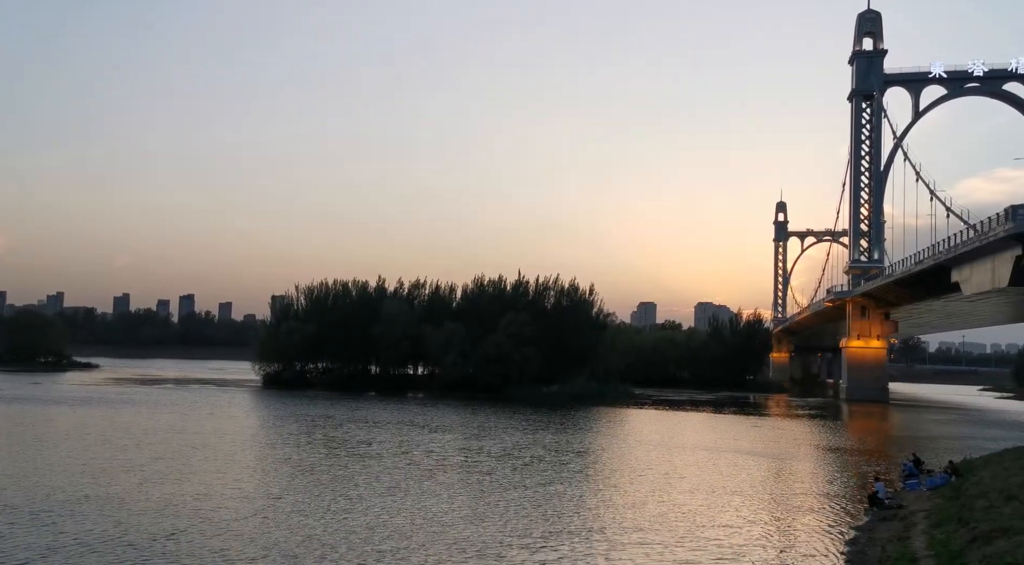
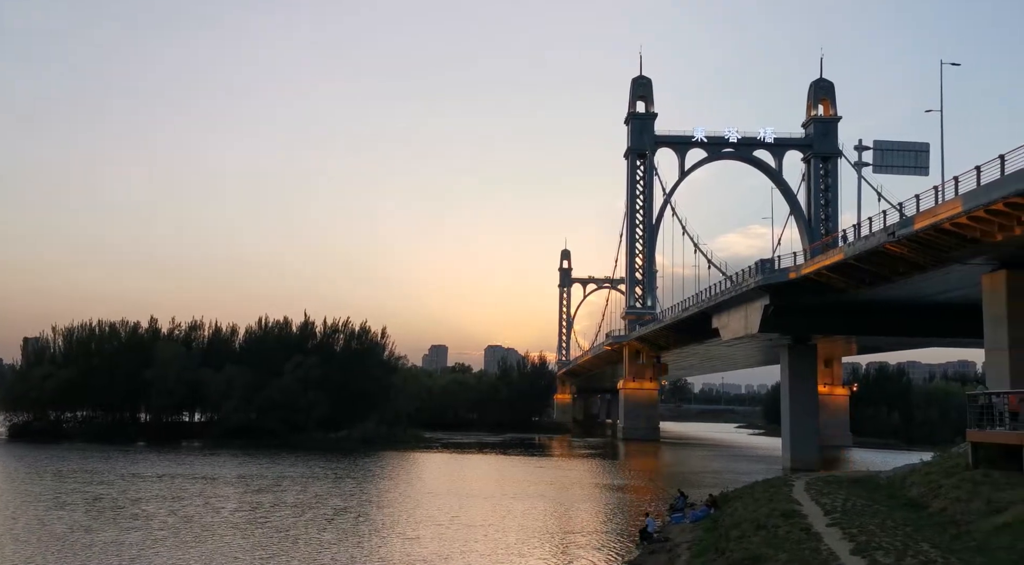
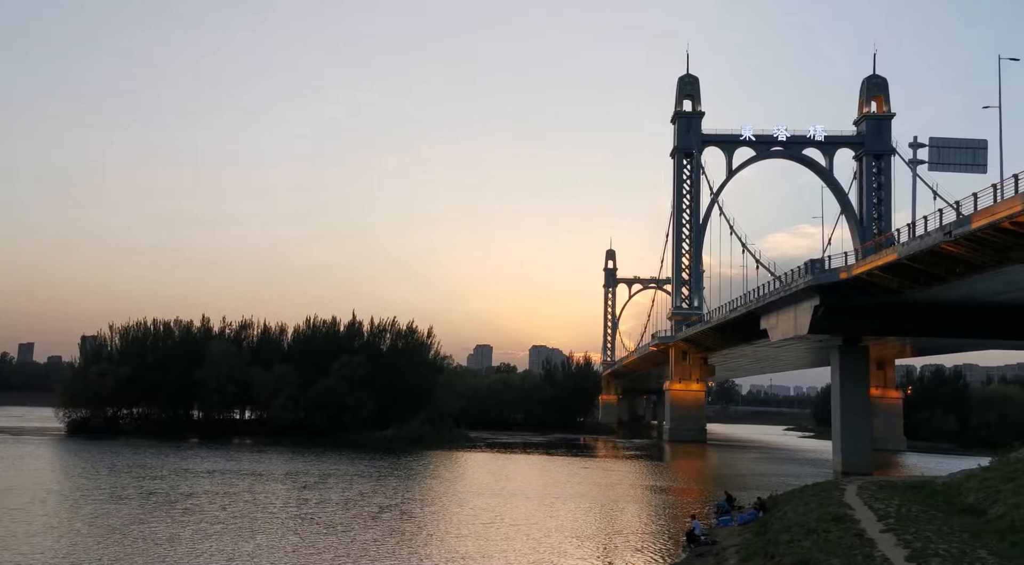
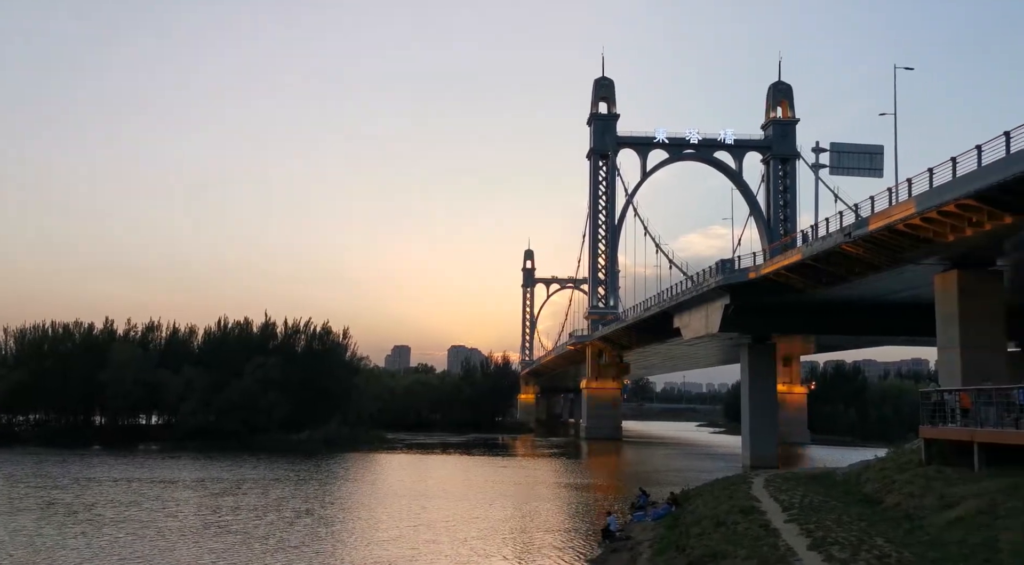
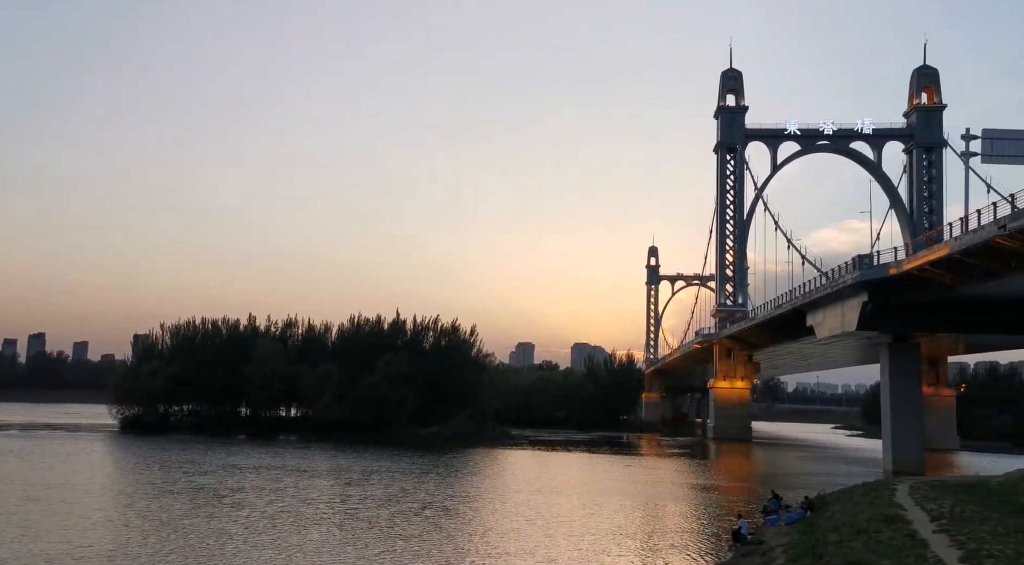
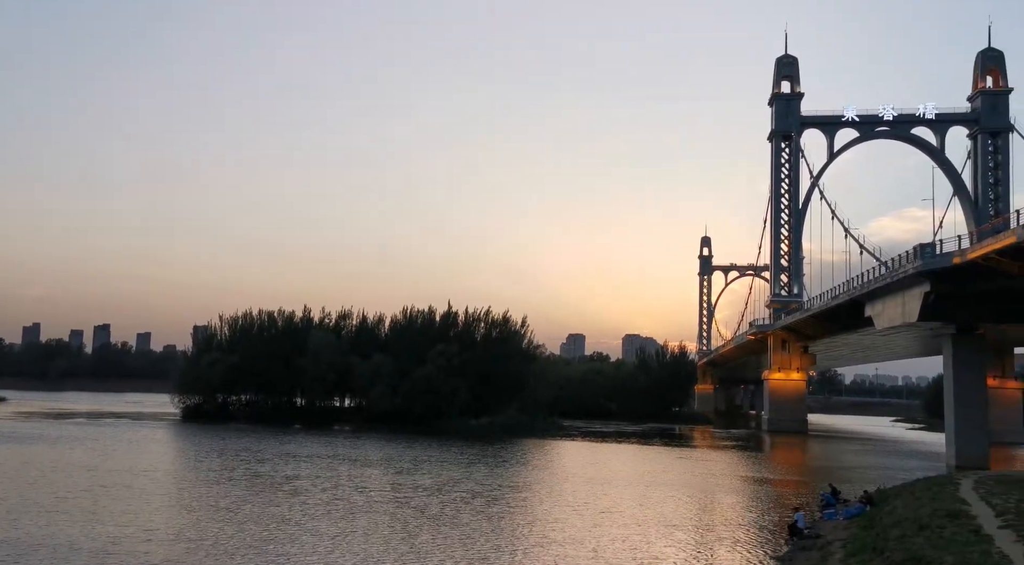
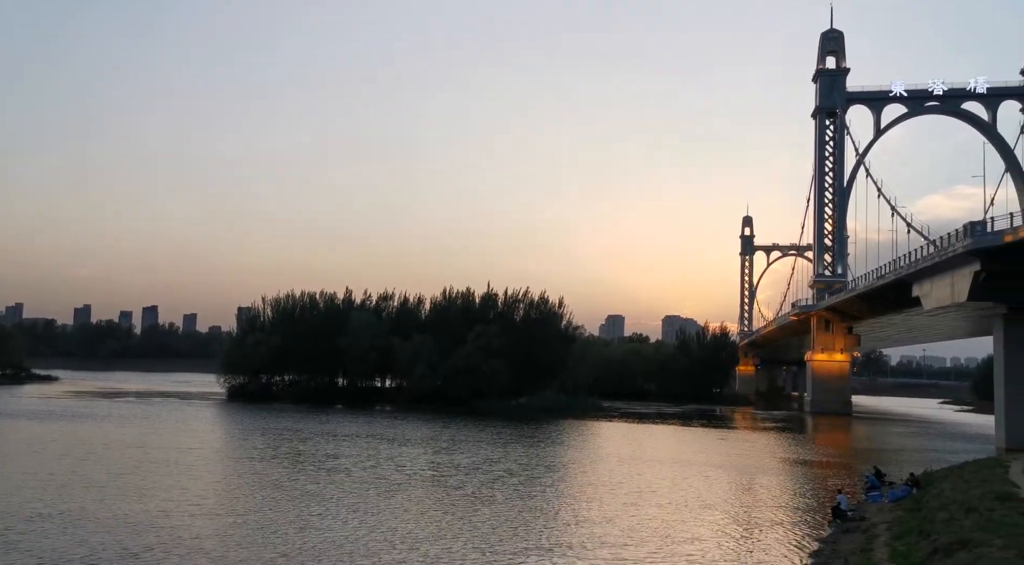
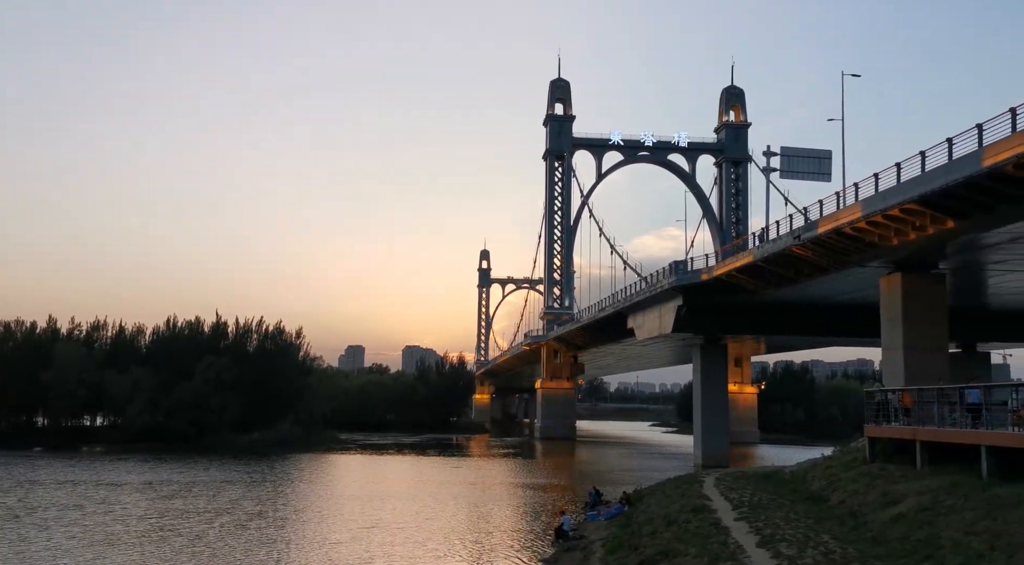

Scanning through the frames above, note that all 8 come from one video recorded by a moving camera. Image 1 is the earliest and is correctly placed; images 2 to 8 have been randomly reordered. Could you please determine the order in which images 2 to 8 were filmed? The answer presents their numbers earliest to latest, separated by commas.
7, 6, 5, 3, 2, 4, 8
